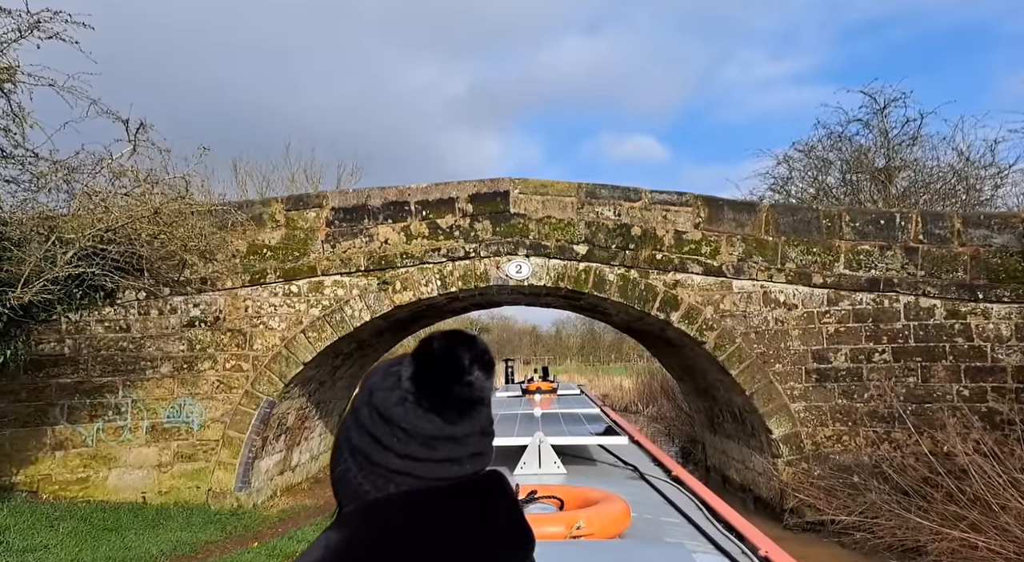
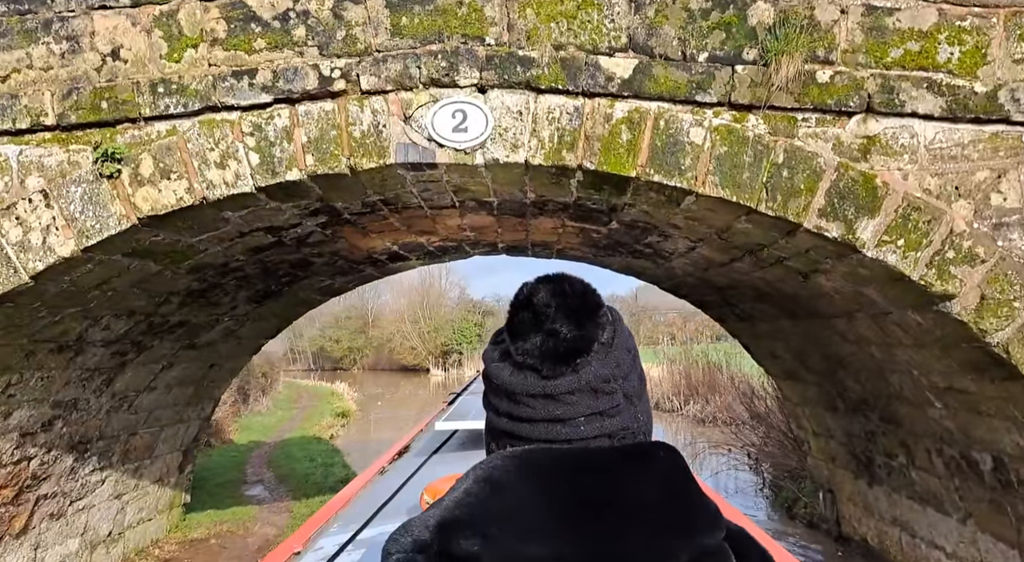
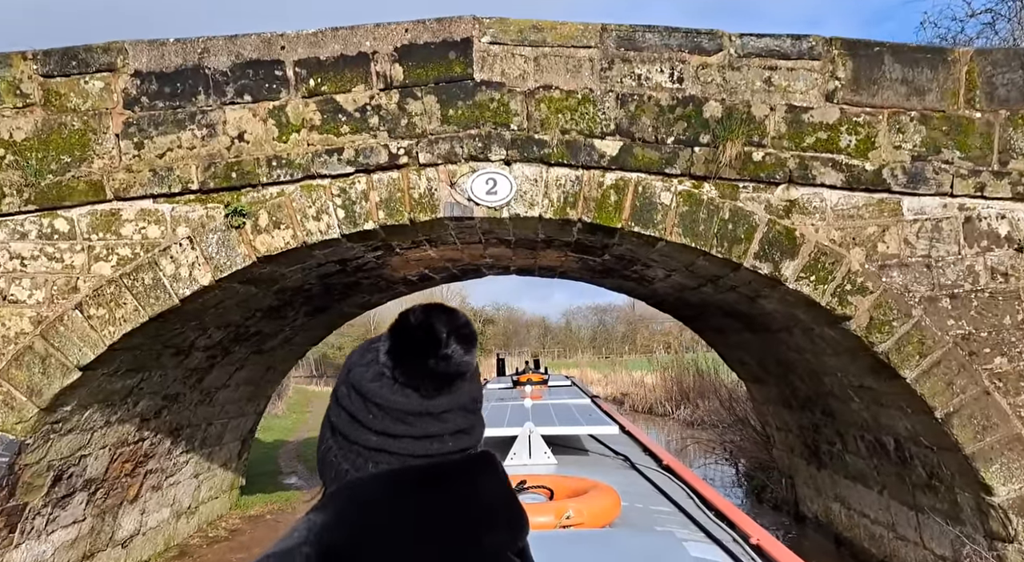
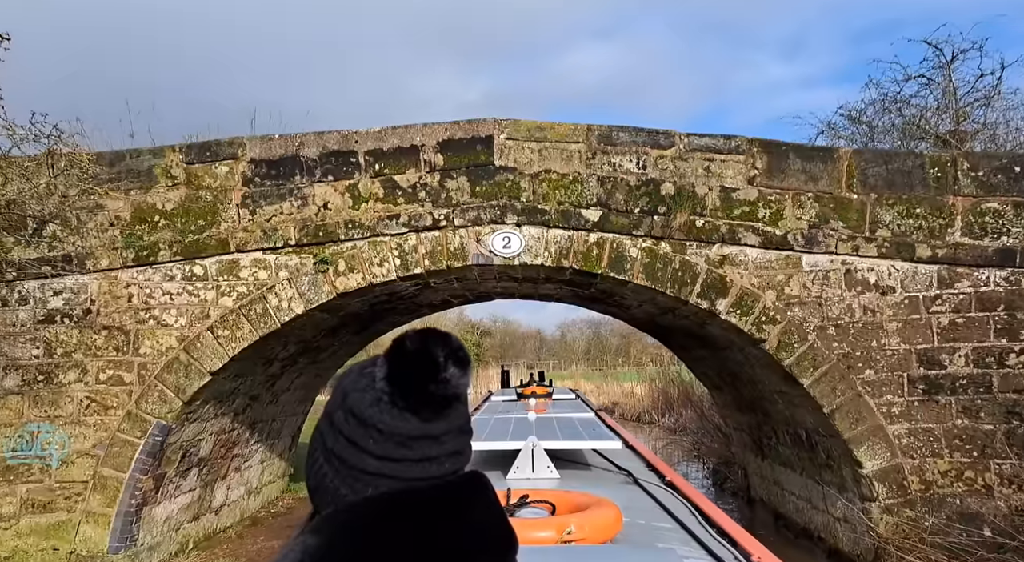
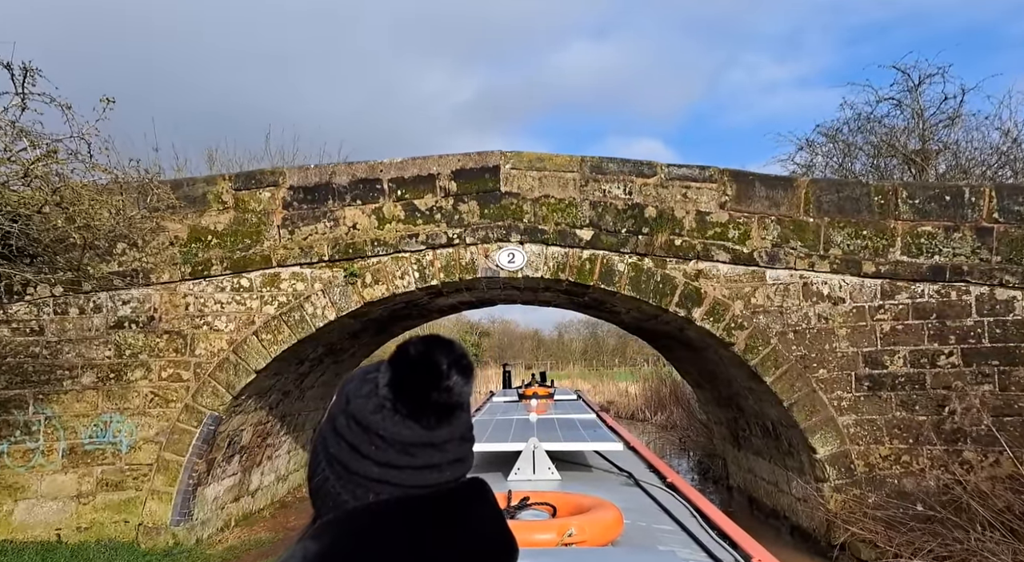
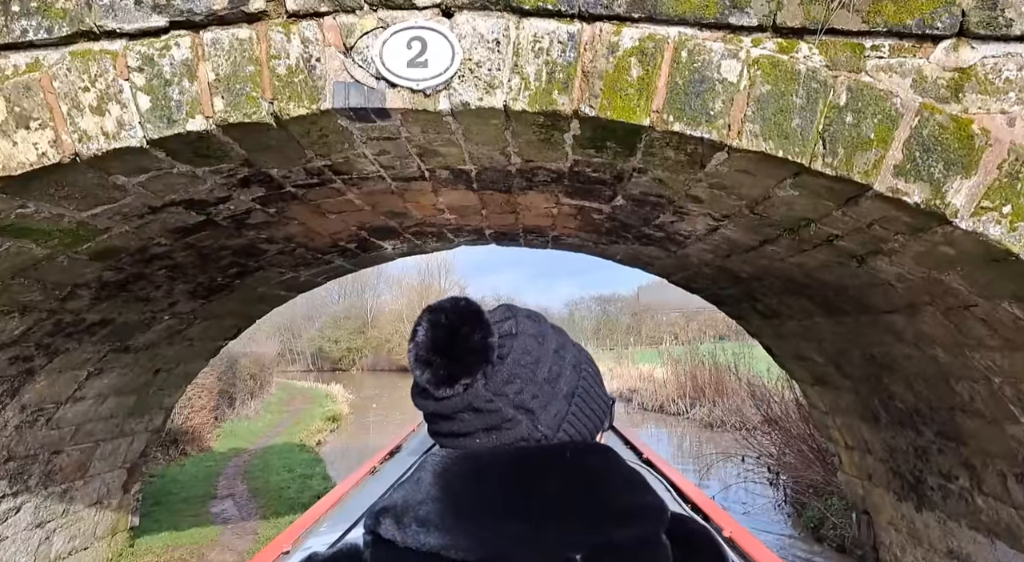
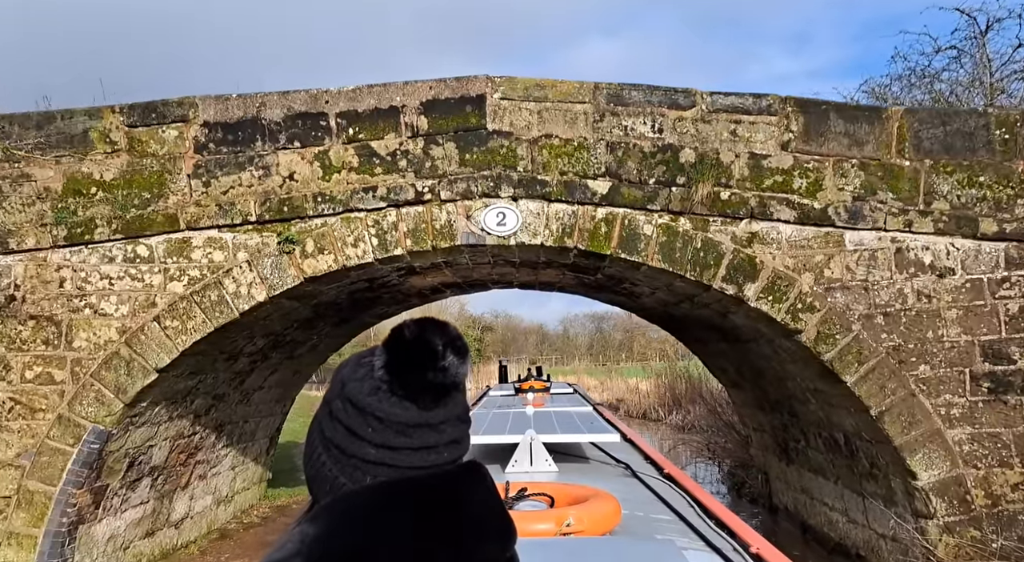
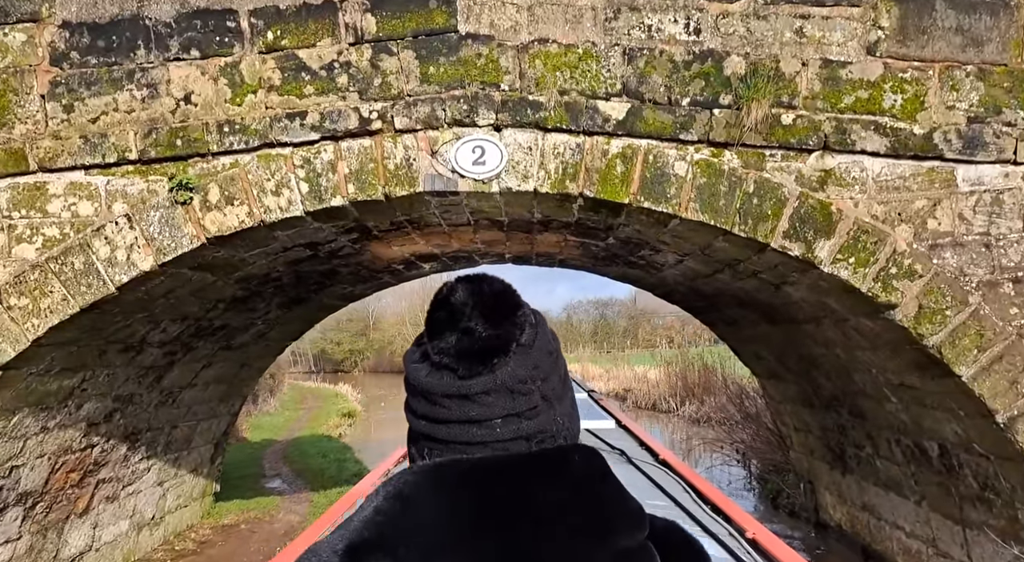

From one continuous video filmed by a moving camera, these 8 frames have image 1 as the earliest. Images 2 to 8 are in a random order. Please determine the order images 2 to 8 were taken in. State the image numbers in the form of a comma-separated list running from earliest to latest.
5, 4, 7, 3, 8, 2, 6
